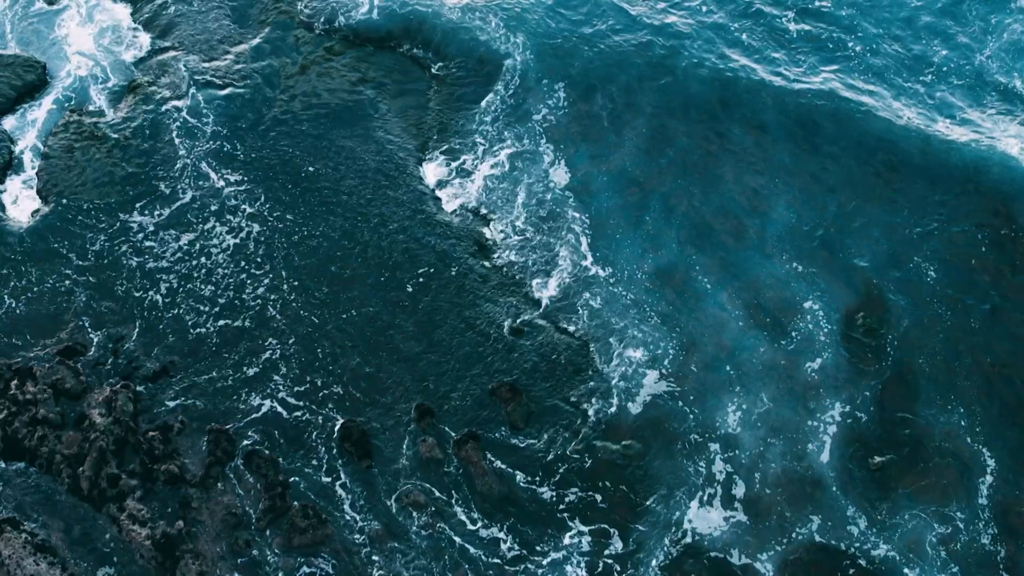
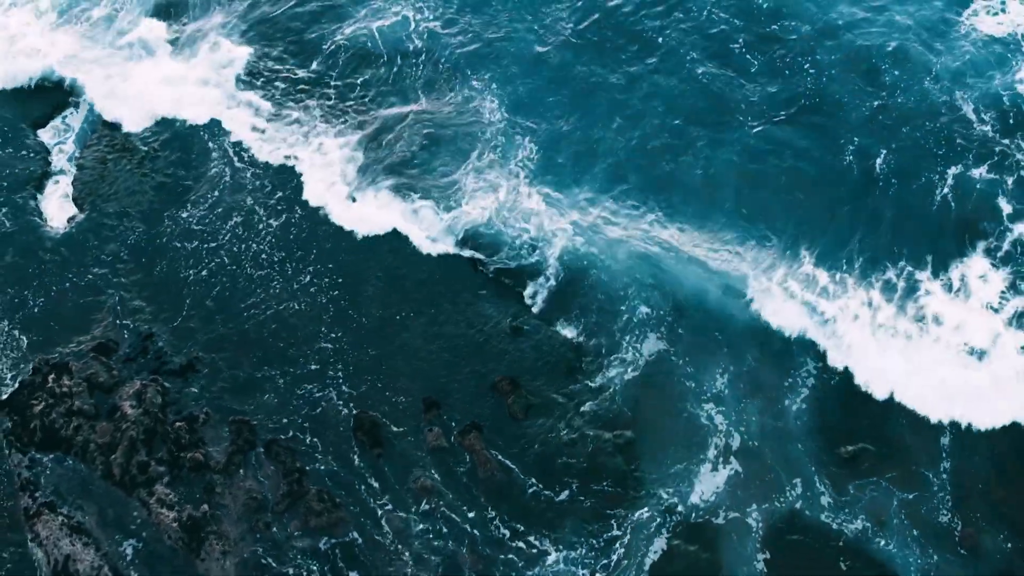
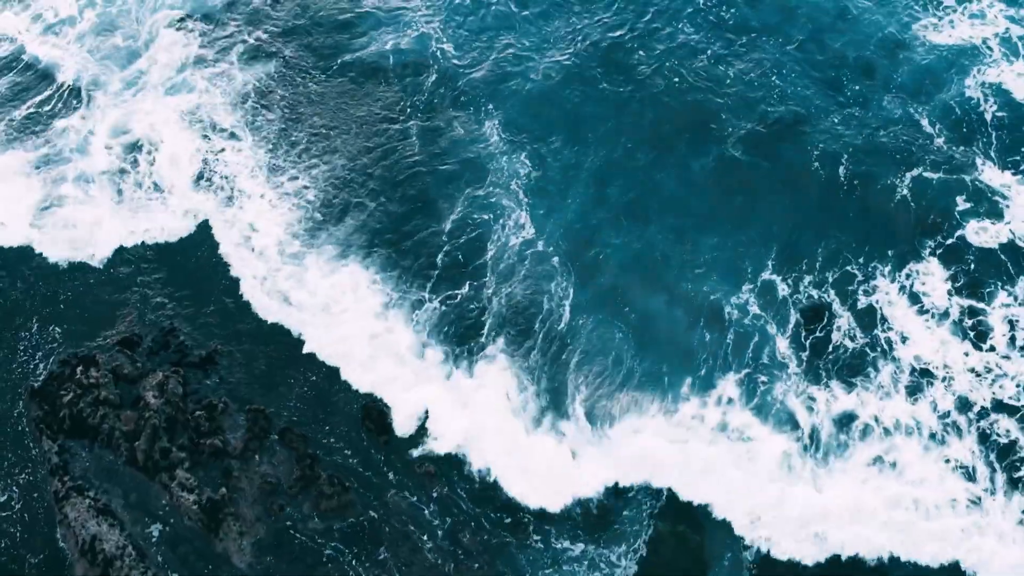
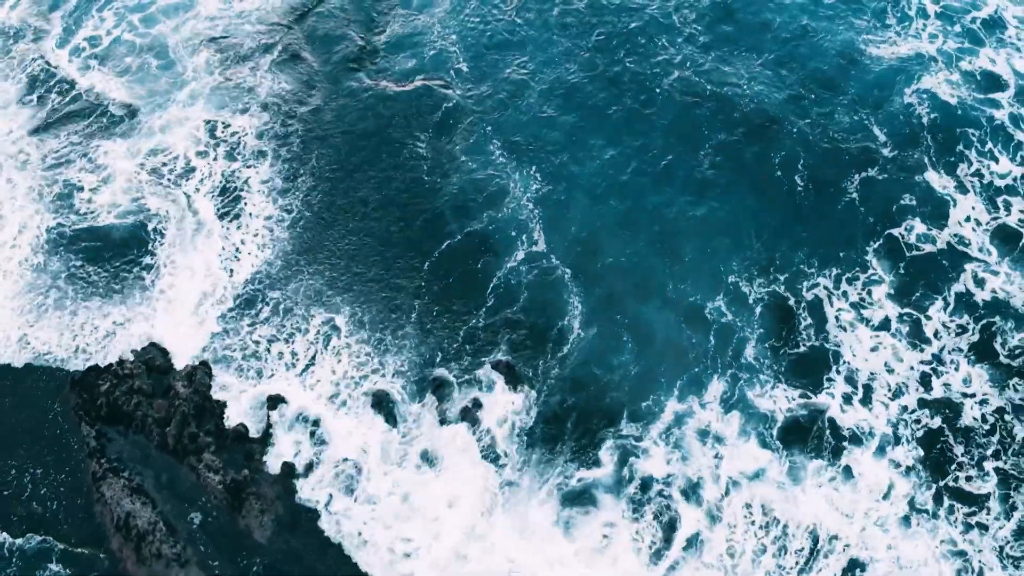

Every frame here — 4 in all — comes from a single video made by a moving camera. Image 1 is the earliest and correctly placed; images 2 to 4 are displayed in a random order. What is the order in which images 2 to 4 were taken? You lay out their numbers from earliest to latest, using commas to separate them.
2, 3, 4
